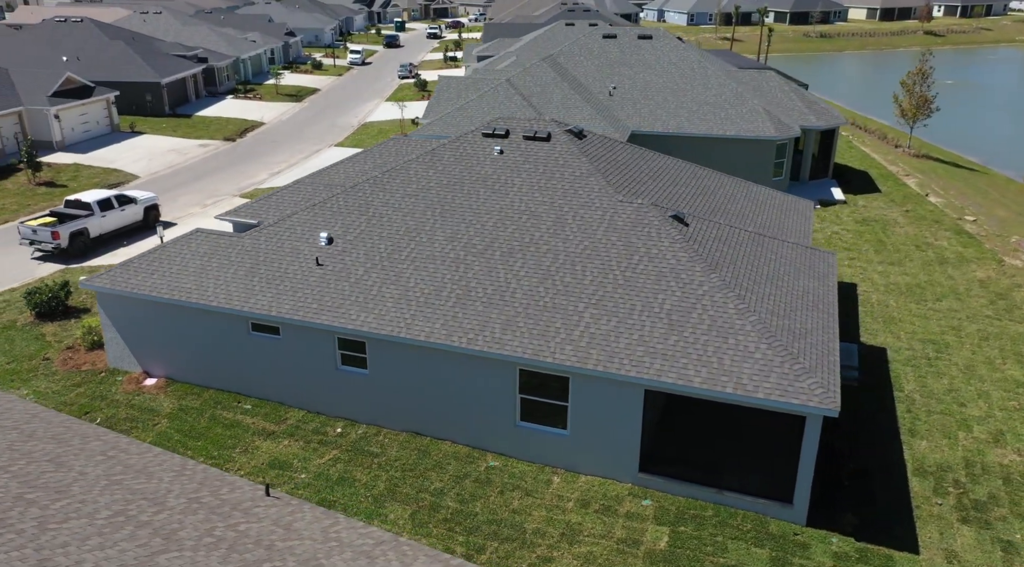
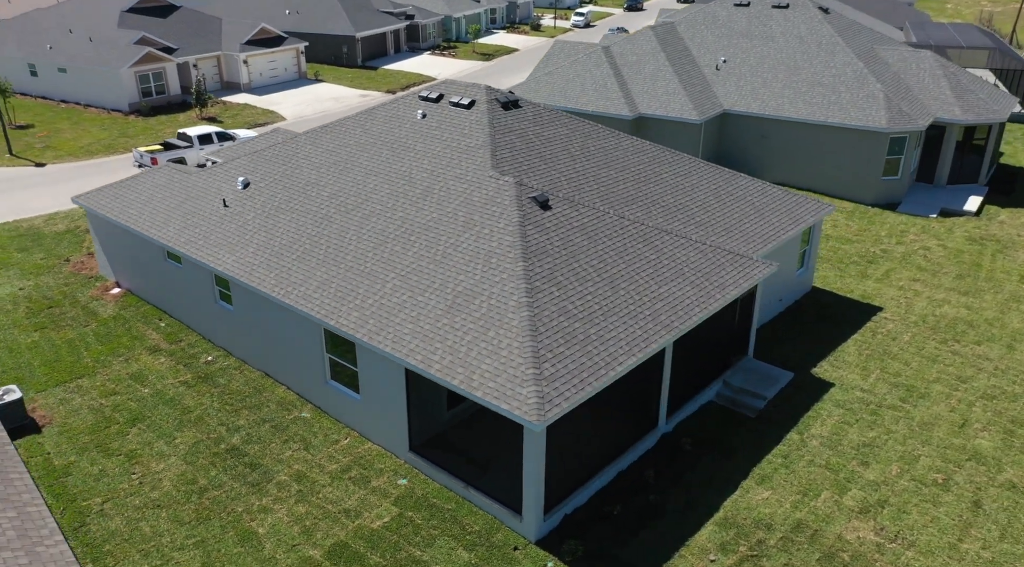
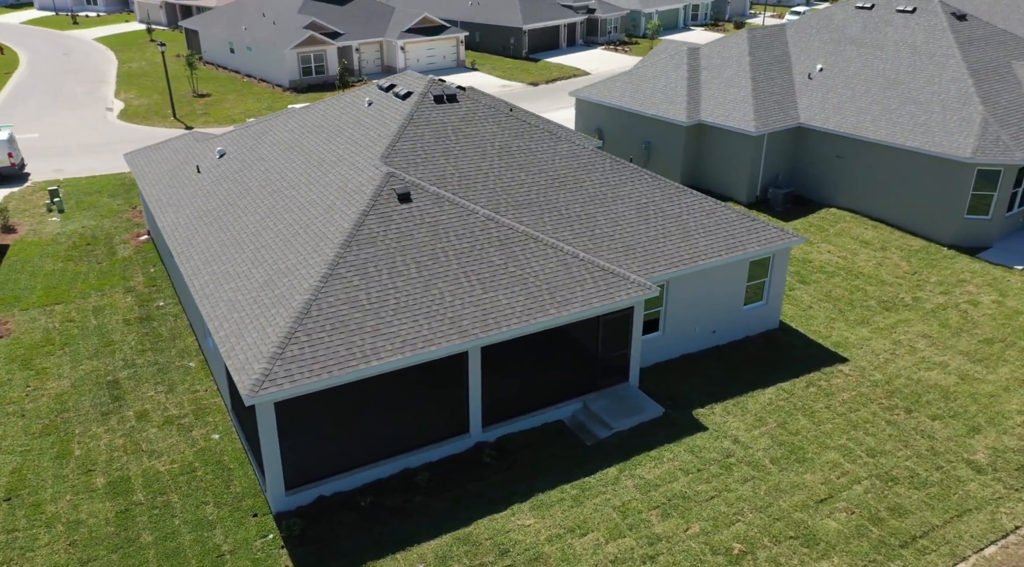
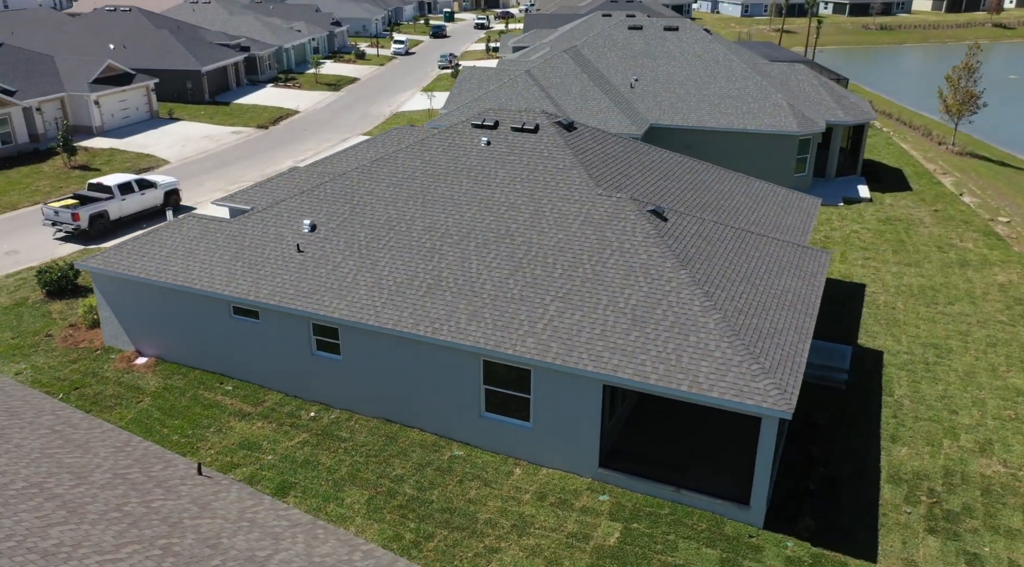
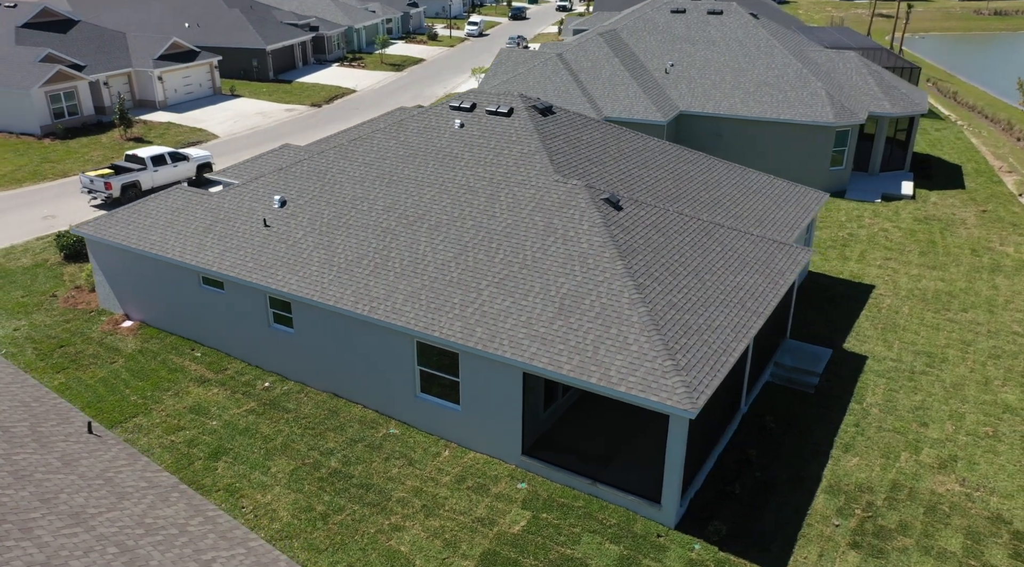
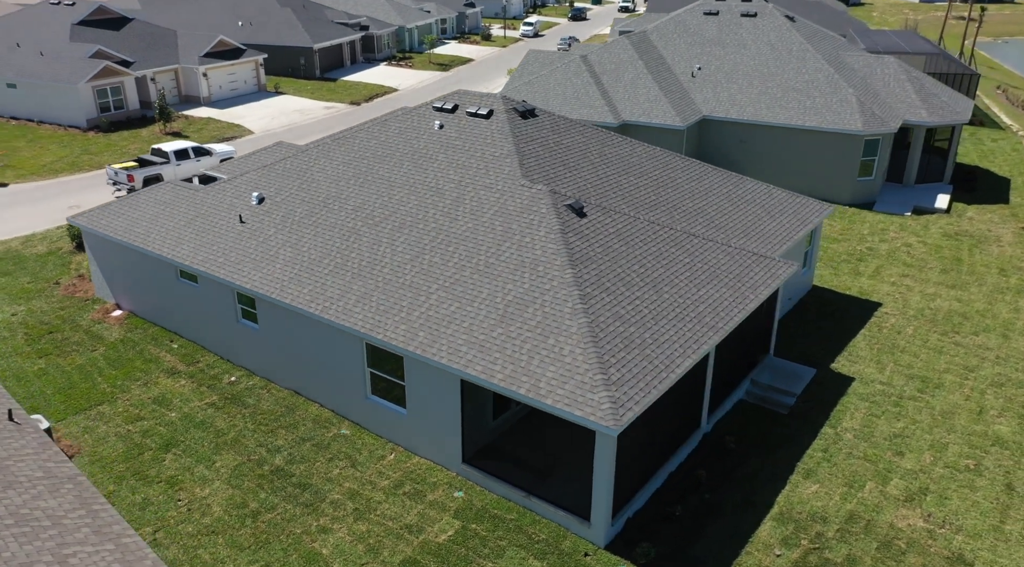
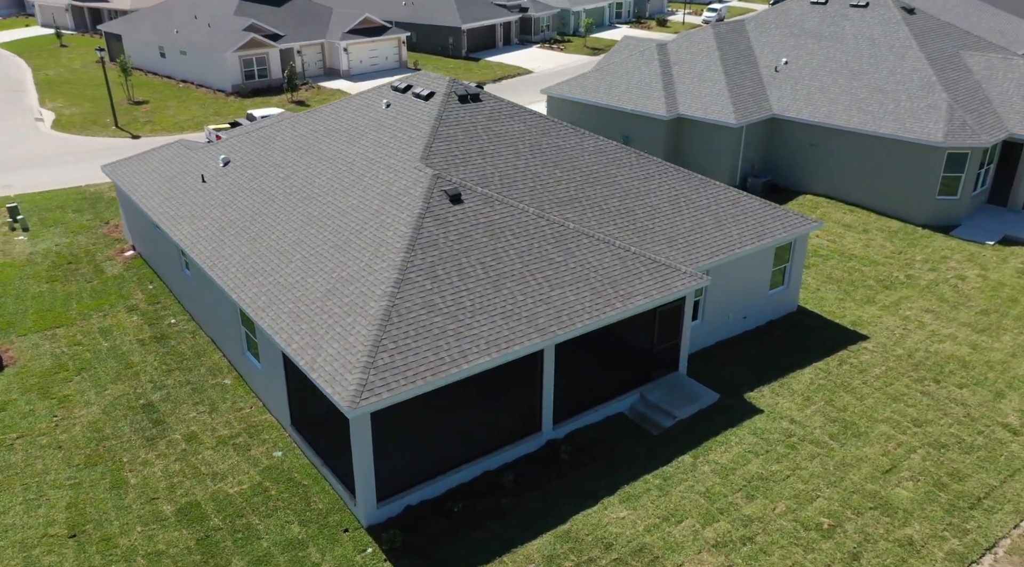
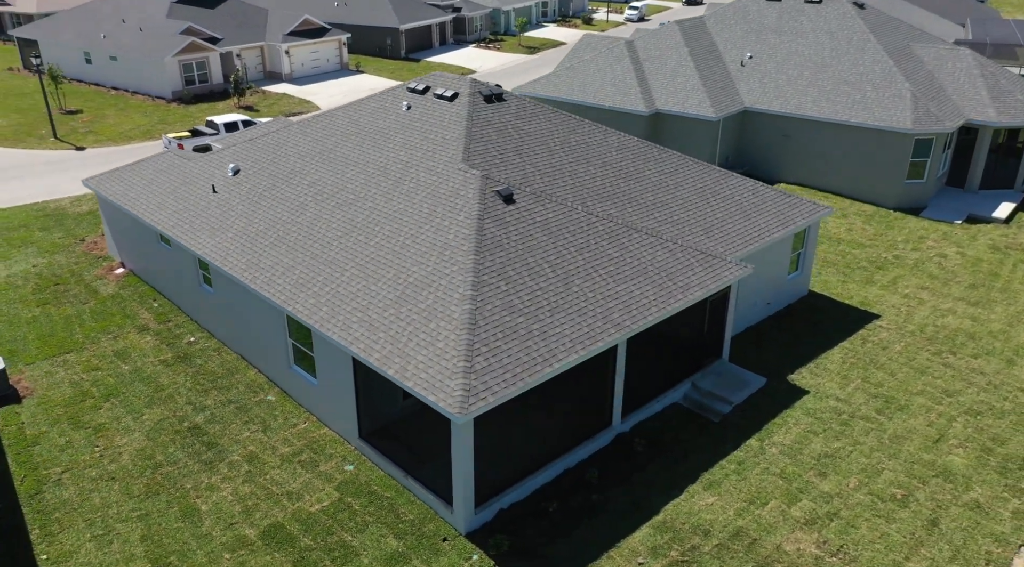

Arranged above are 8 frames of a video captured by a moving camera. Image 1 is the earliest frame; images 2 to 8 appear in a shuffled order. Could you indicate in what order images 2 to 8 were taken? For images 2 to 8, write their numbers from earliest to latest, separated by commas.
4, 5, 6, 2, 8, 7, 3
